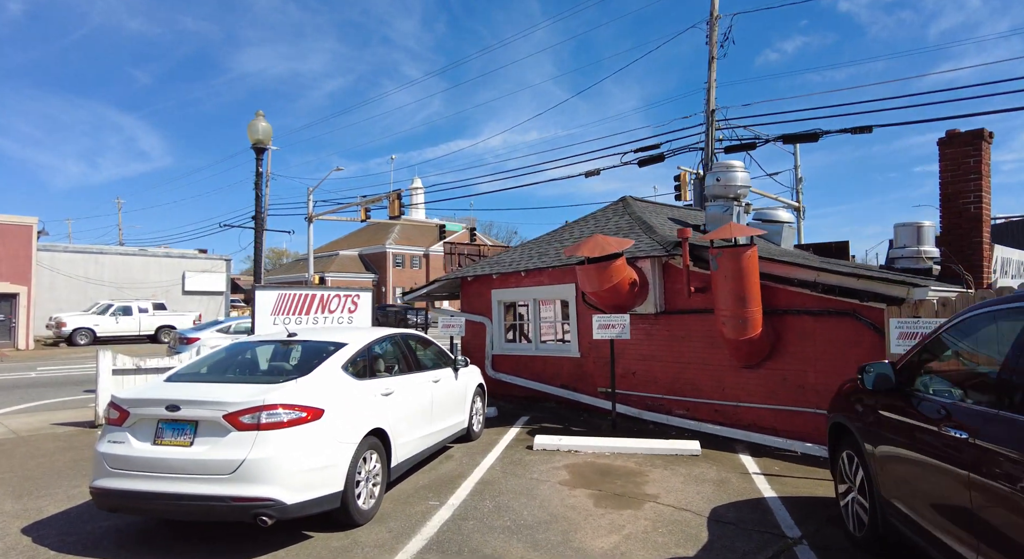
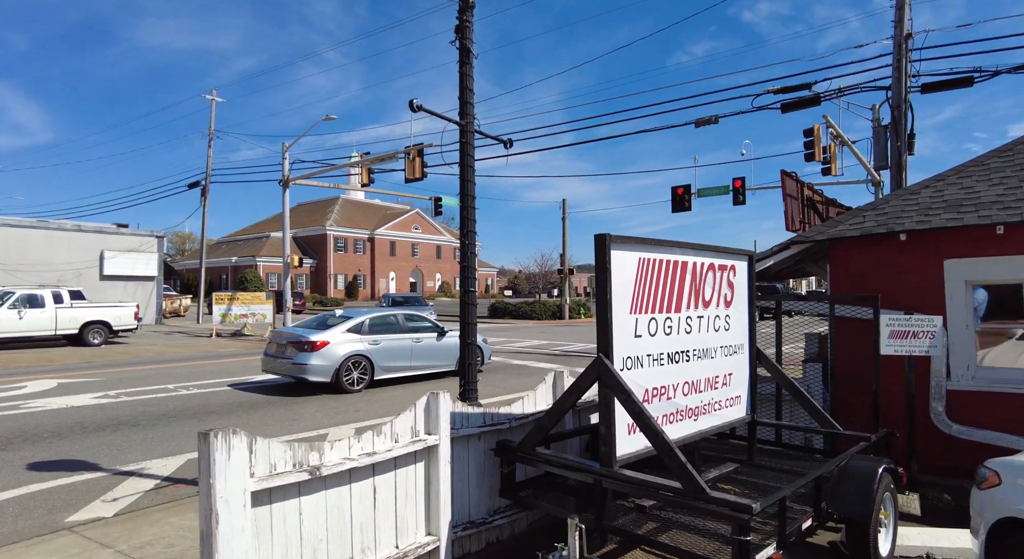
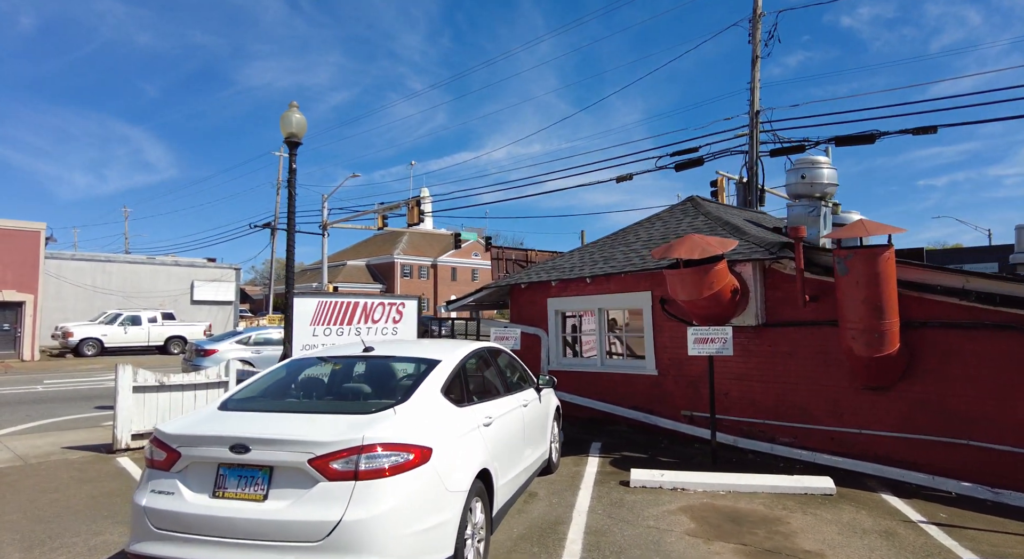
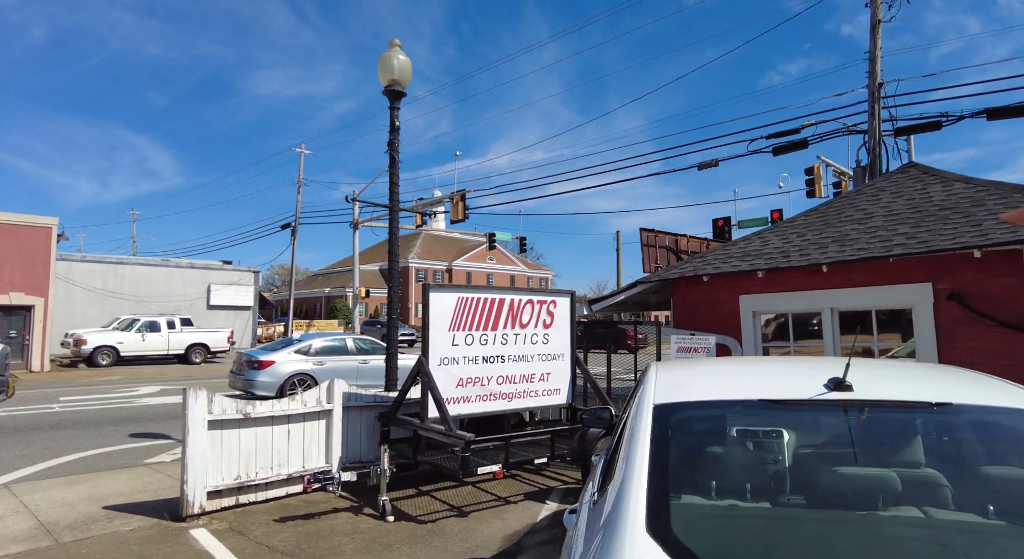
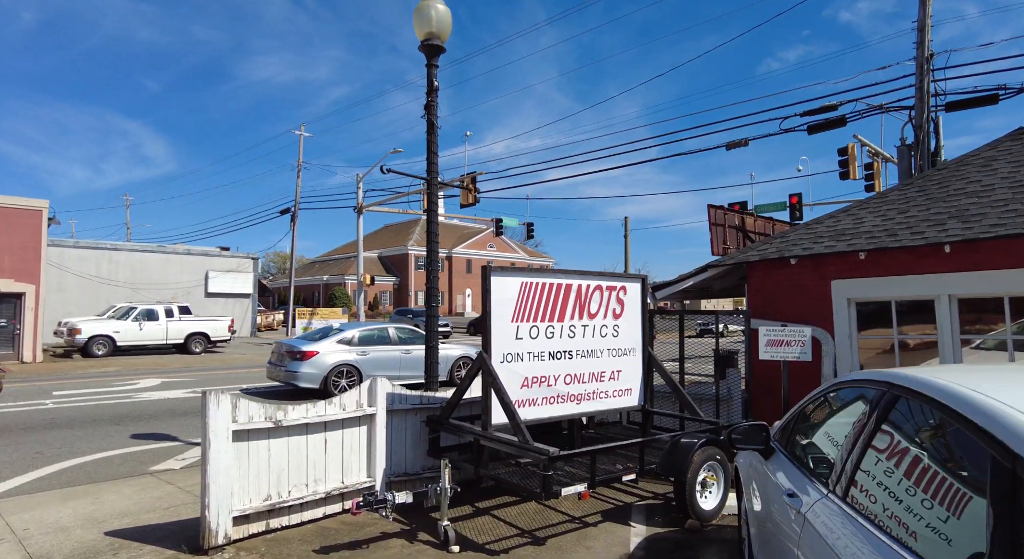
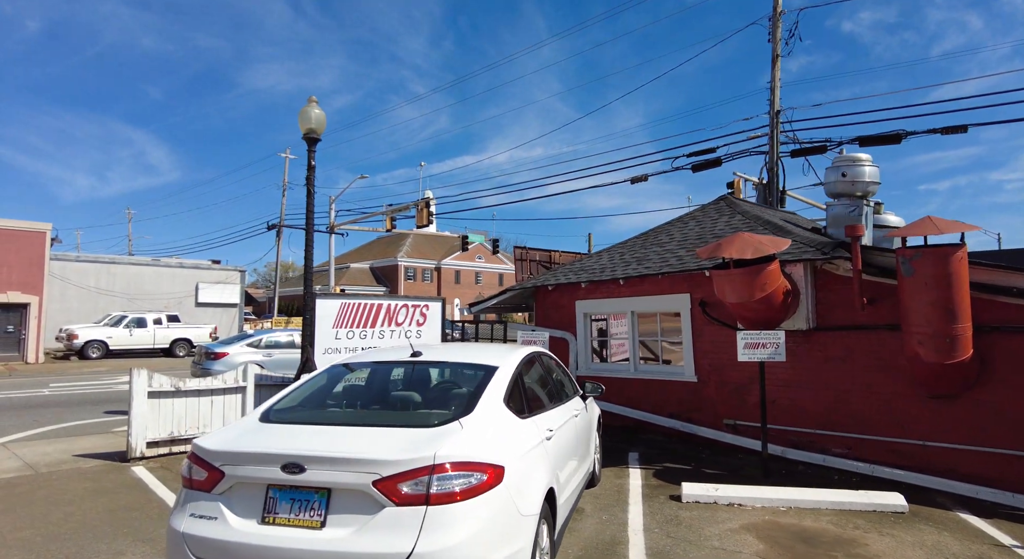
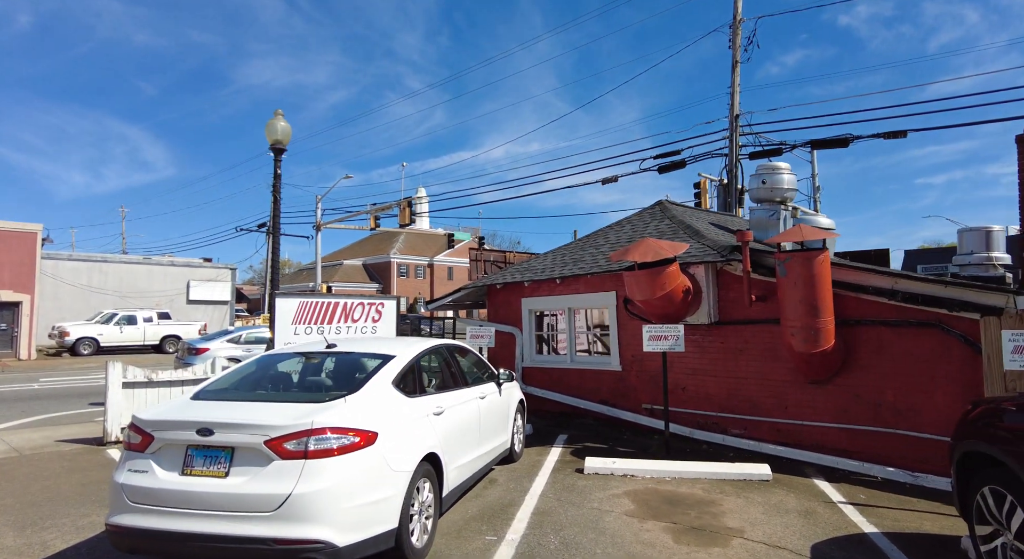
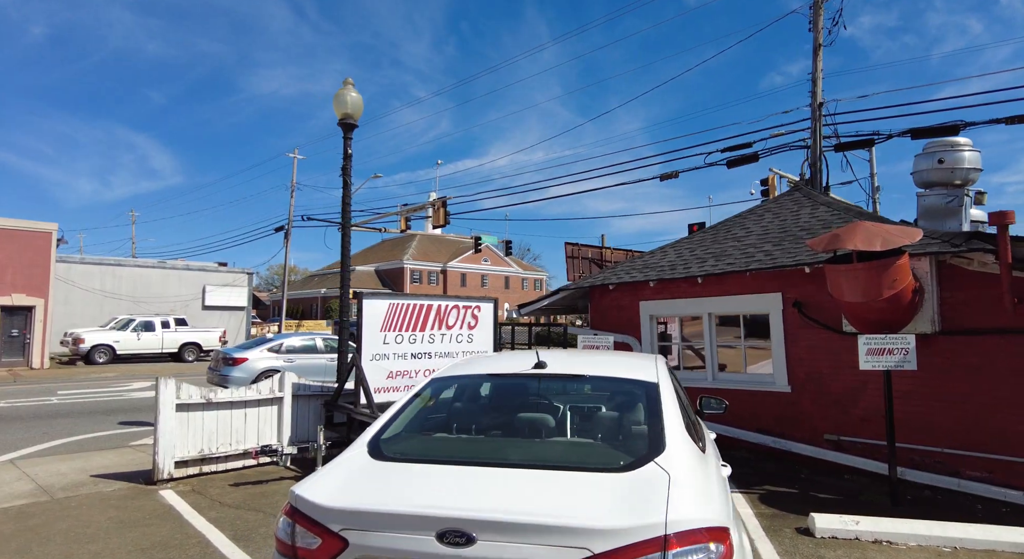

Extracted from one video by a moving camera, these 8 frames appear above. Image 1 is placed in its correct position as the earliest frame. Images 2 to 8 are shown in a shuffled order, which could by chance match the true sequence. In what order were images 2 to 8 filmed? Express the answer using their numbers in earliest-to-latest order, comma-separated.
7, 3, 6, 8, 4, 5, 2
